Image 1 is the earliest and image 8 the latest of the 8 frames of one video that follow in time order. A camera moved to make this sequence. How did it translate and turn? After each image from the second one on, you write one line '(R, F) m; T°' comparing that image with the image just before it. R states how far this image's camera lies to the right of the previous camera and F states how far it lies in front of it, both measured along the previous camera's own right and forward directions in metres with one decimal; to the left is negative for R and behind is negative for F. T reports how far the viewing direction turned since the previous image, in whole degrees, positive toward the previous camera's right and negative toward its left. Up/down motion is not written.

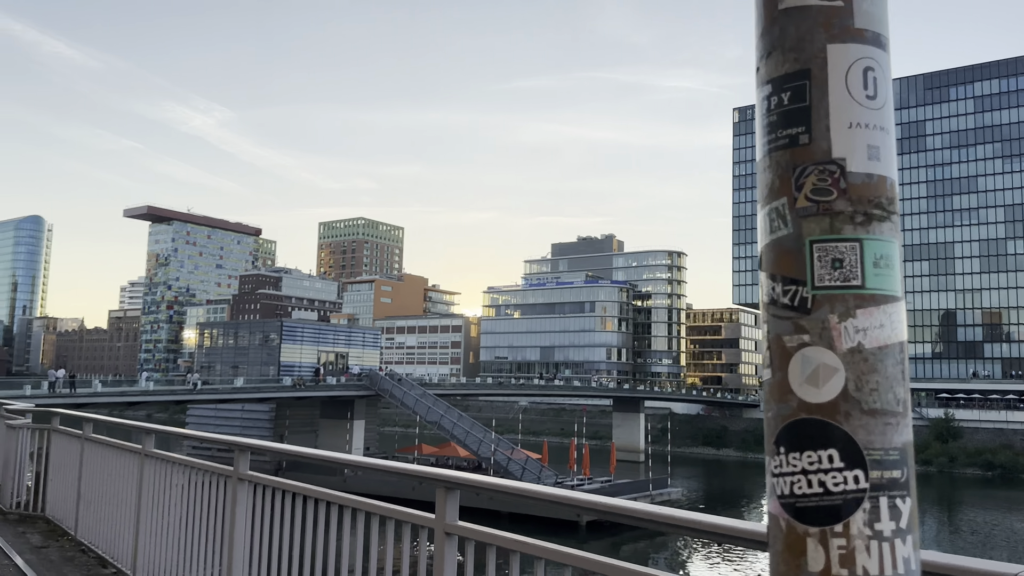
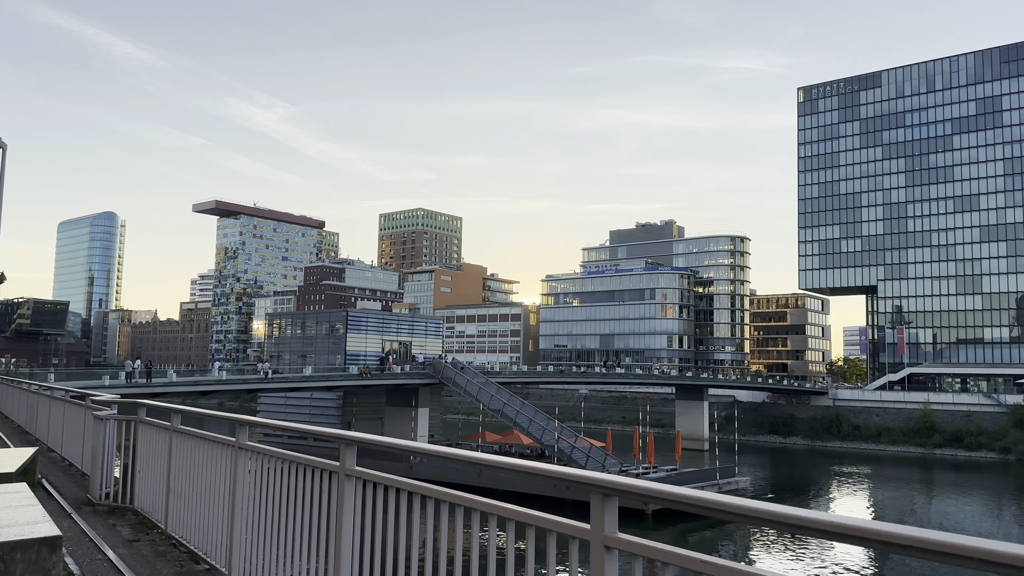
(-0.4, +0.4) m; -4°
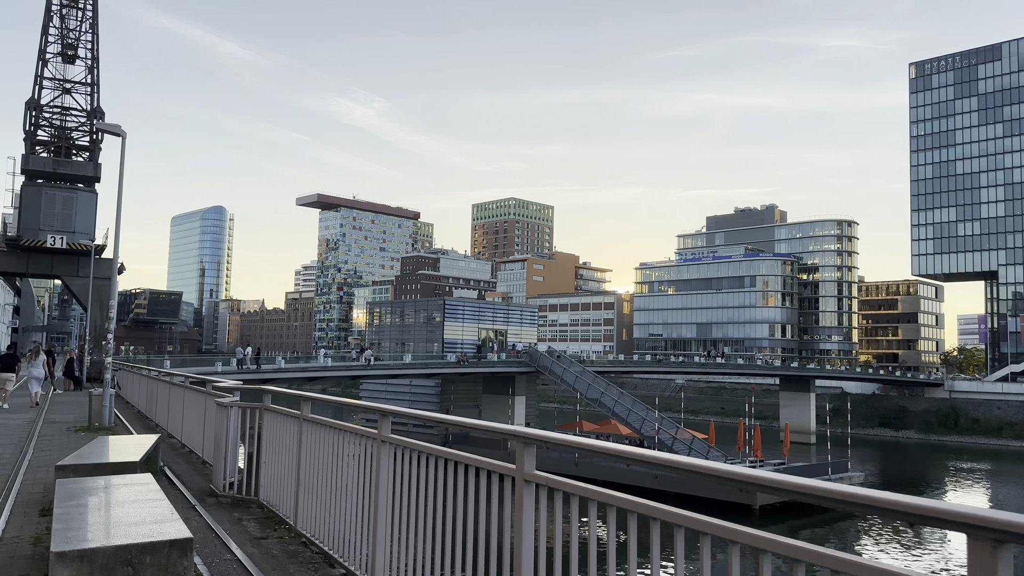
(-0.5, +0.8) m; -6°
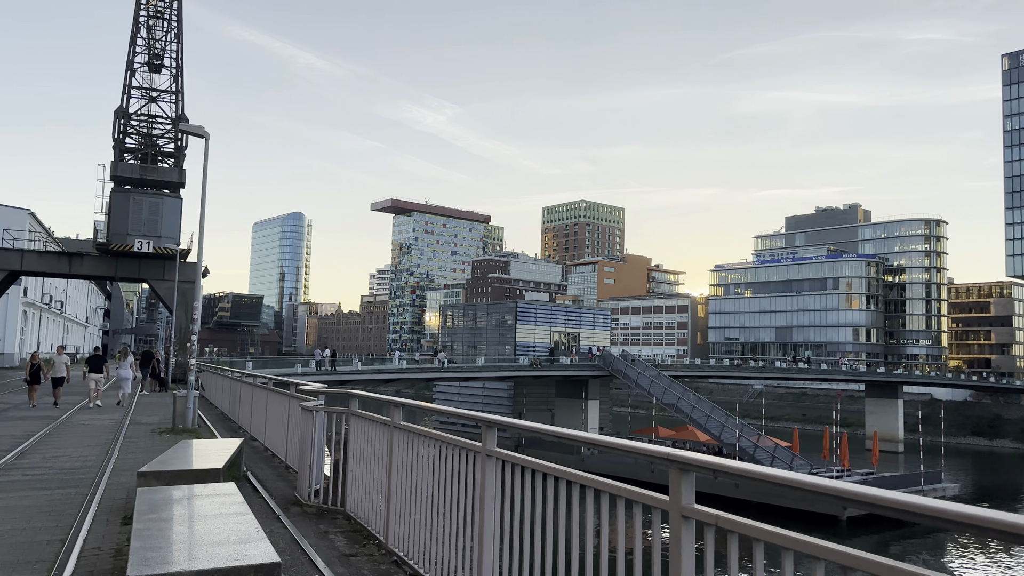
(-0.3, +0.6) m; -5°
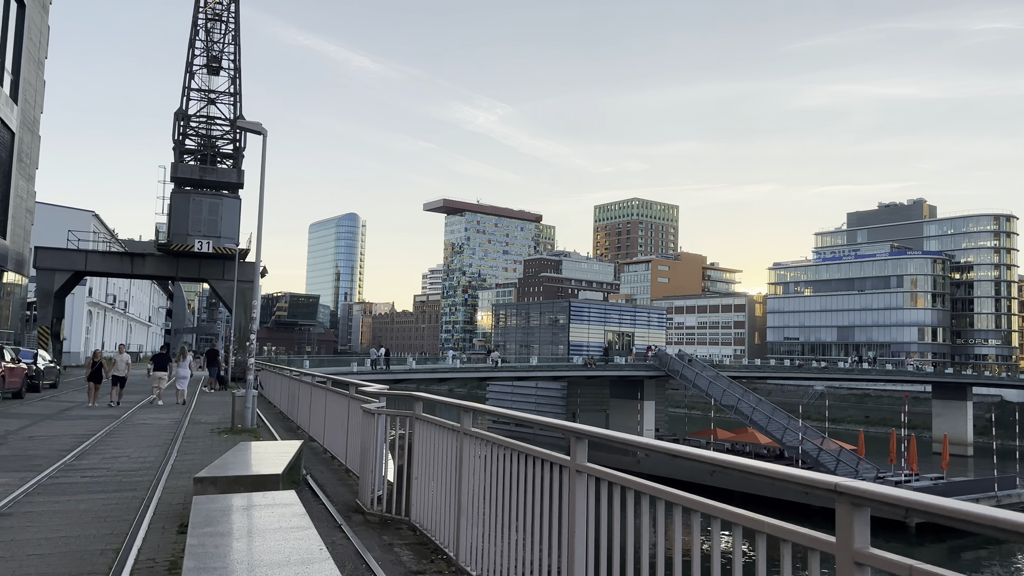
(-0.2, +0.5) m; -4°
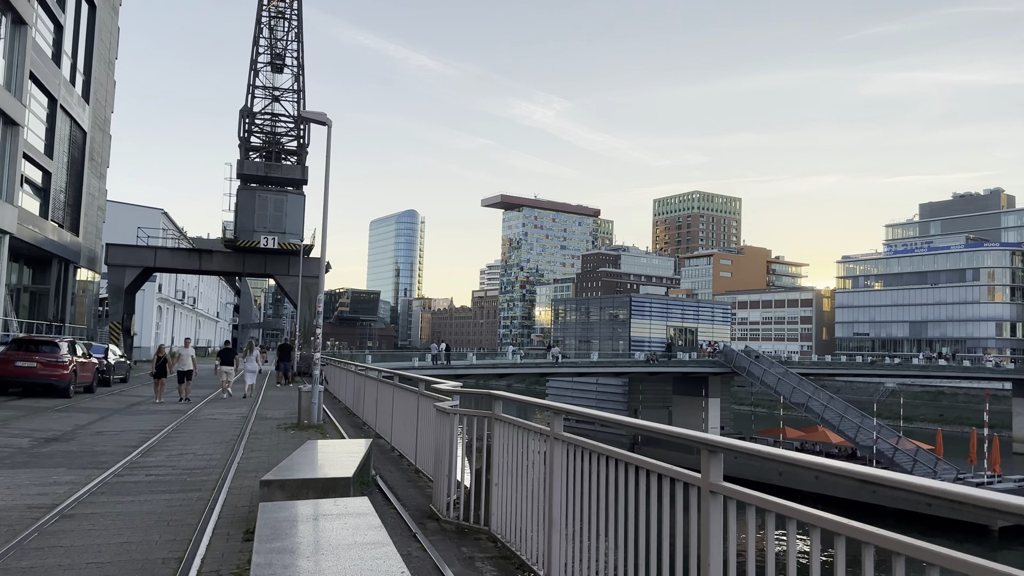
(-0.2, +0.6) m; -4°
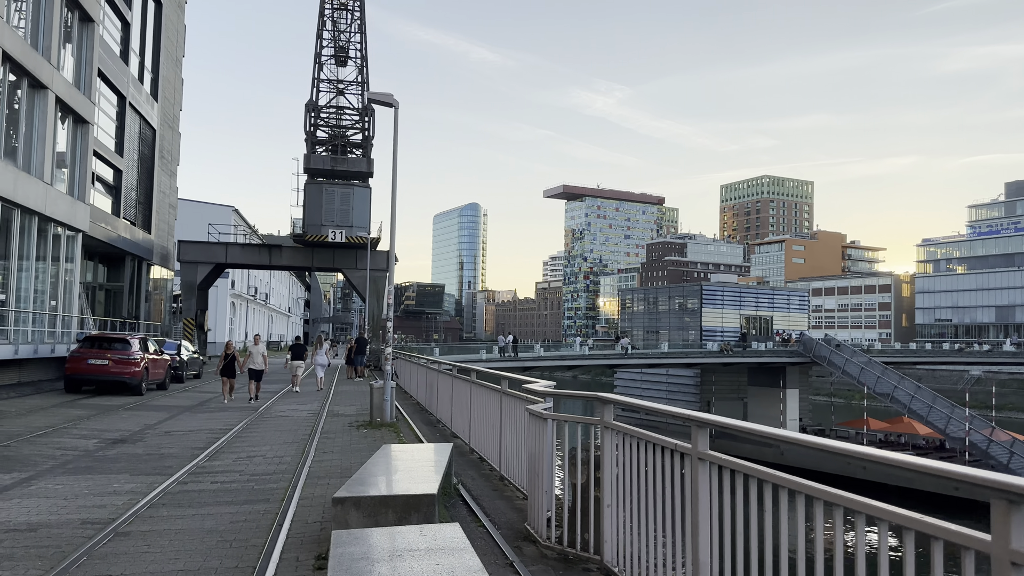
(-0.3, +1.0) m; -4°
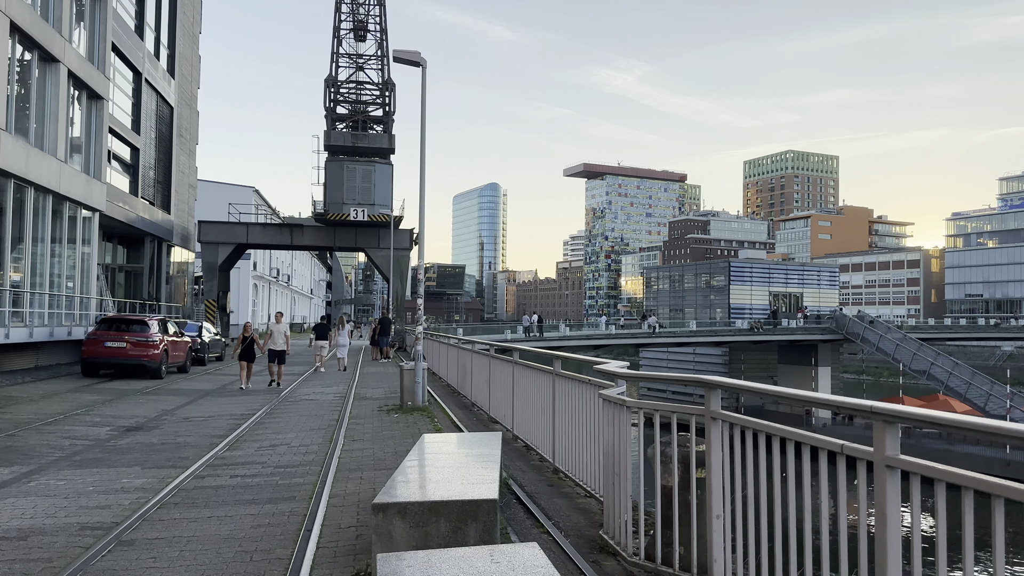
(-0.3, +1.1) m; -1°
